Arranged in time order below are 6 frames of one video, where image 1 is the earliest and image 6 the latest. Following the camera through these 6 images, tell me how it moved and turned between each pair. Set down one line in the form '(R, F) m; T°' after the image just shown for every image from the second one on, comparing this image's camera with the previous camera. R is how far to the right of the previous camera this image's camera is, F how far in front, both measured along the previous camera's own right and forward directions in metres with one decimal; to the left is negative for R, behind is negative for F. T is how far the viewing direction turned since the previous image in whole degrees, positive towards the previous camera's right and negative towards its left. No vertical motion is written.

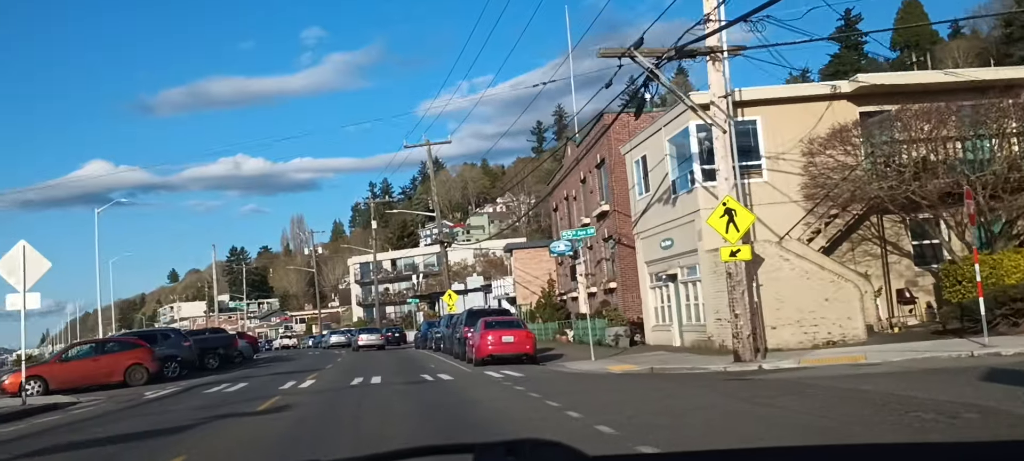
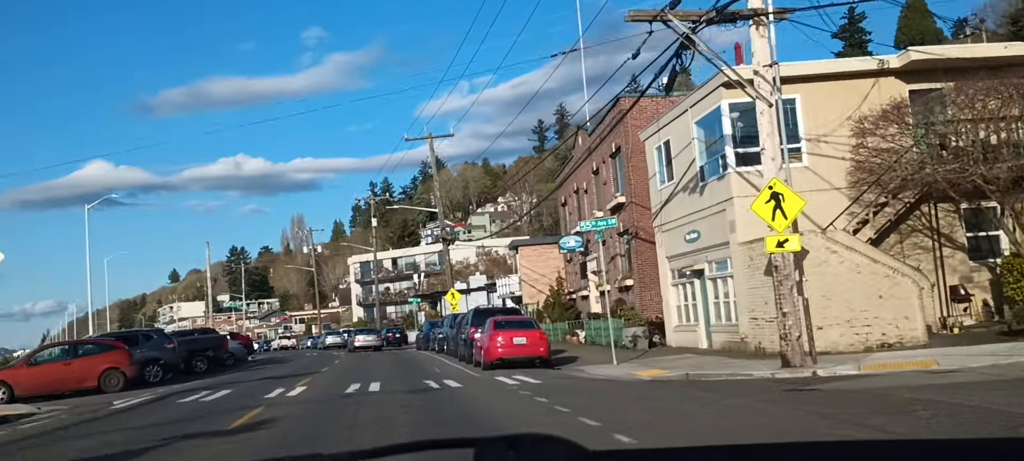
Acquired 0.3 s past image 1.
(-0.3, +2.4) m; 0°
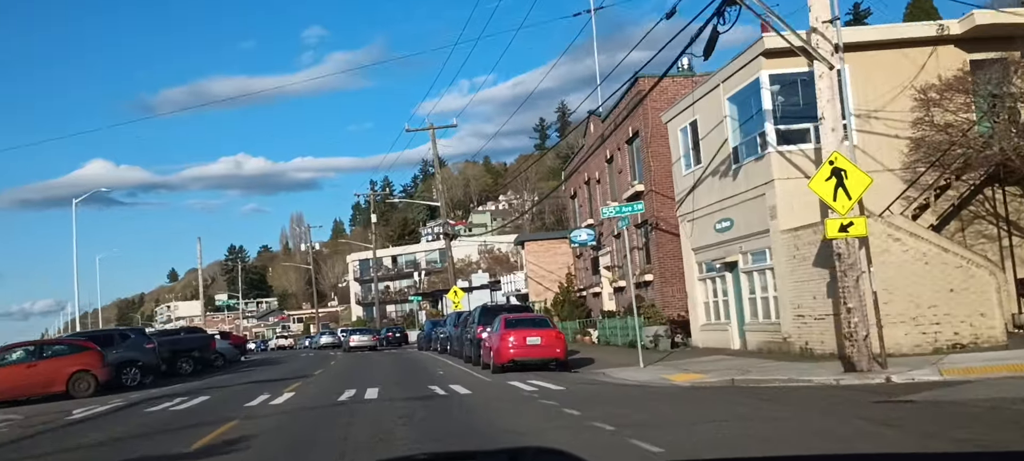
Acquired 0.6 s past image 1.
(-0.3, +2.4) m; 0°
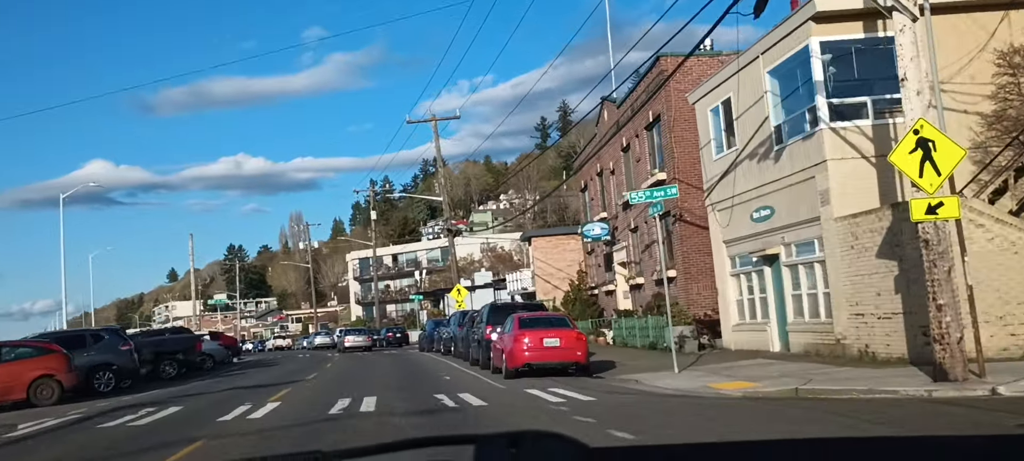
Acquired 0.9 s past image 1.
(-0.3, +2.4) m; 0°
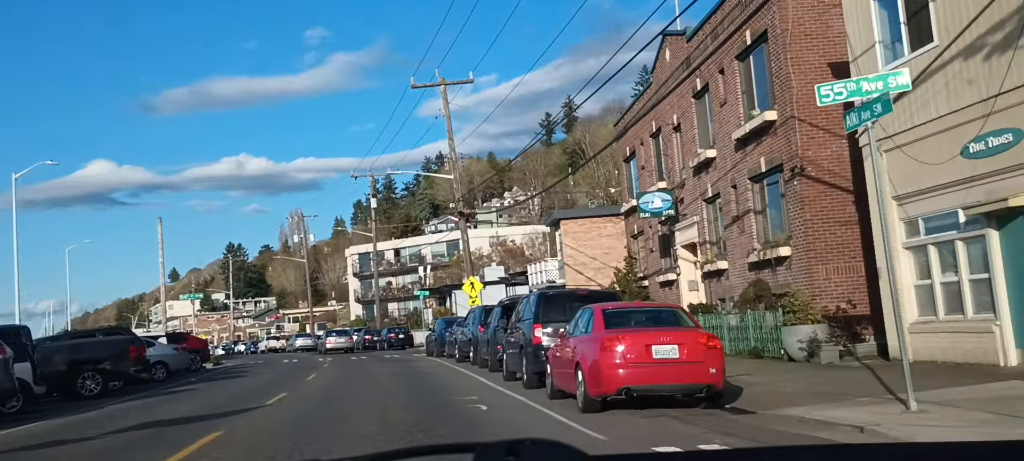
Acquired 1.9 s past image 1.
(-1.0, +7.9) m; 0°
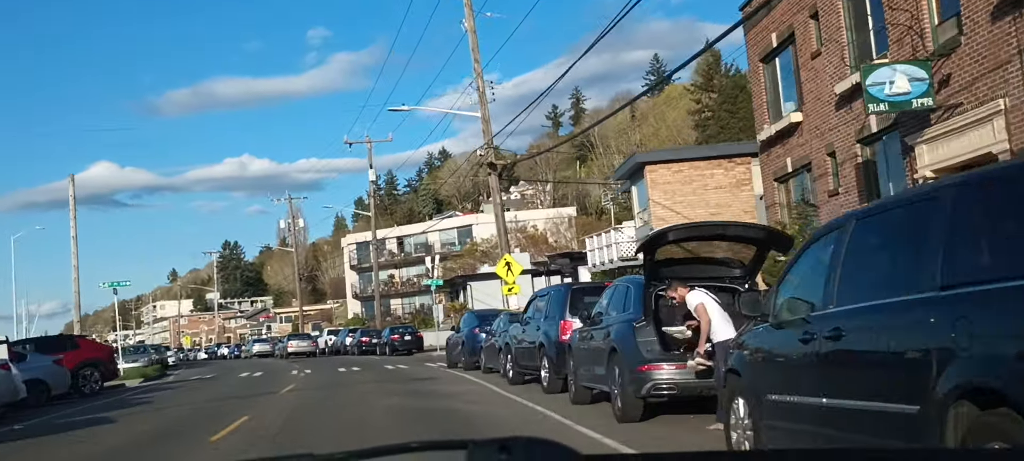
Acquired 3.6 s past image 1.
(-1.7, +13.2) m; 0°
